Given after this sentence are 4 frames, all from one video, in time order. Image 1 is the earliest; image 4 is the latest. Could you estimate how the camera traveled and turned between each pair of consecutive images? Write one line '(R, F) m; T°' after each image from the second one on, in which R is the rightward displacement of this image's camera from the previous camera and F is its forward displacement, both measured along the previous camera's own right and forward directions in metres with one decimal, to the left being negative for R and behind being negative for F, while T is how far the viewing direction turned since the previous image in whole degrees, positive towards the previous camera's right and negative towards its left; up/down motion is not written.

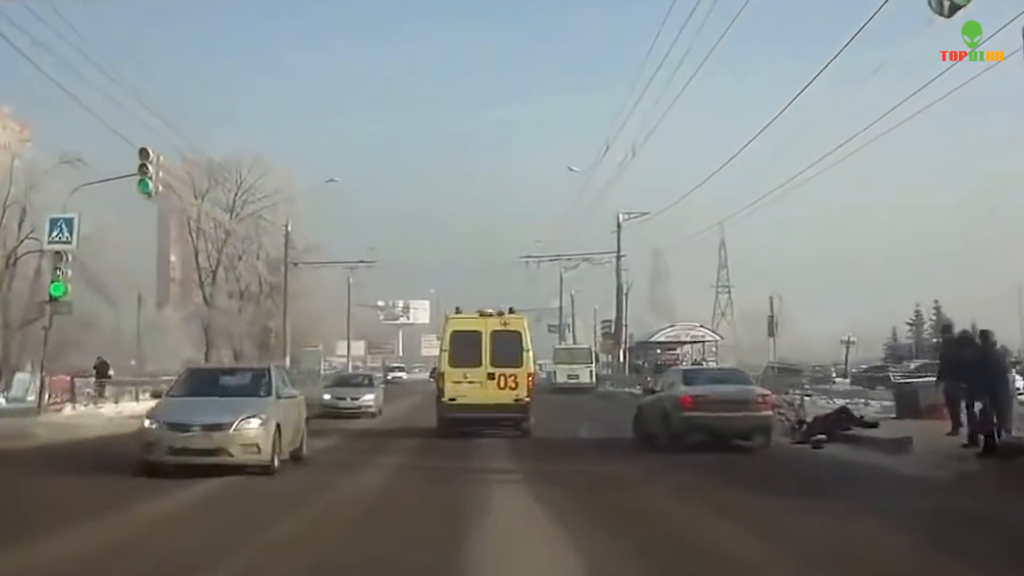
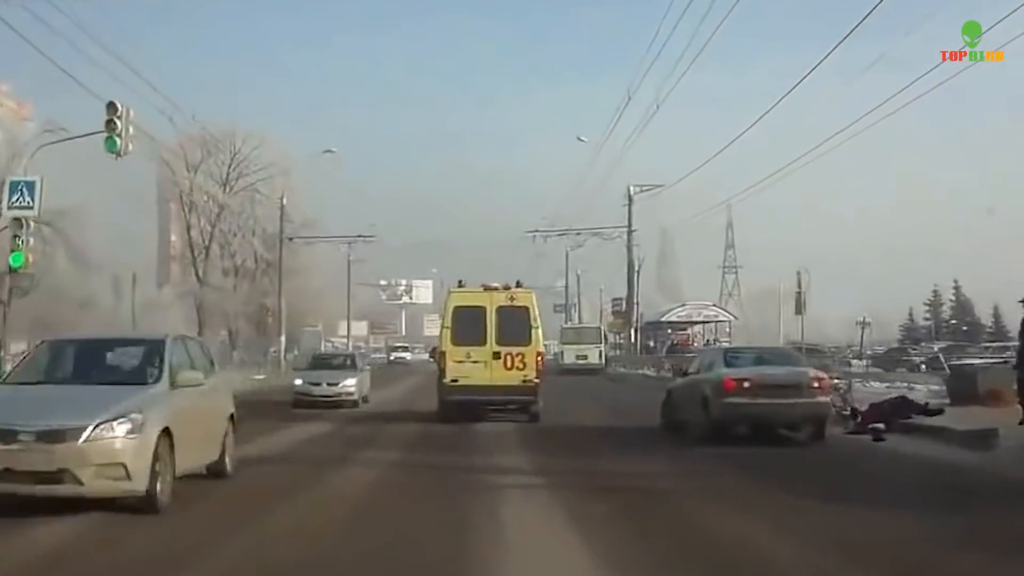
(-0.1, +2.5) m; 0°
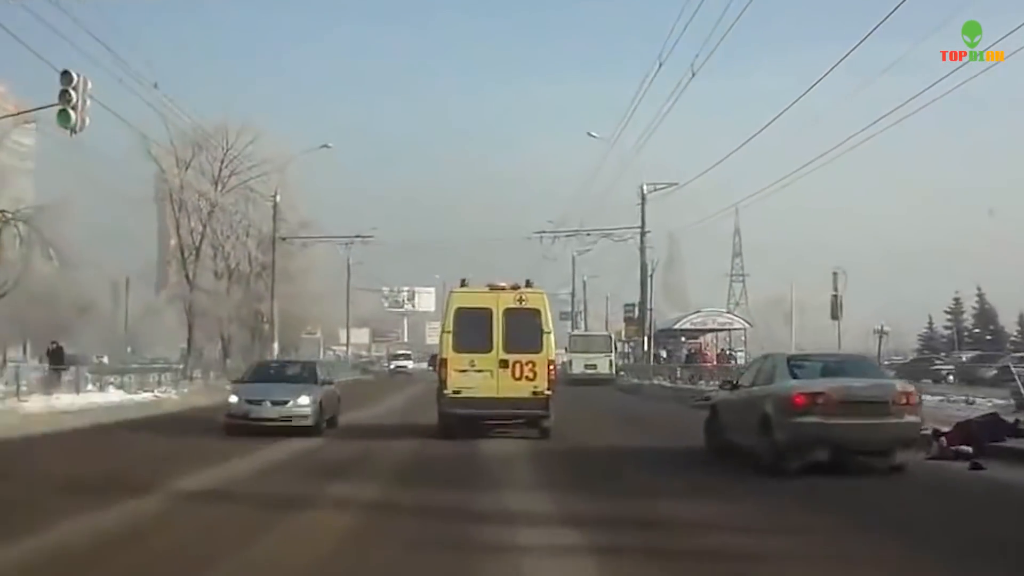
(-0.1, +2.8) m; 0°
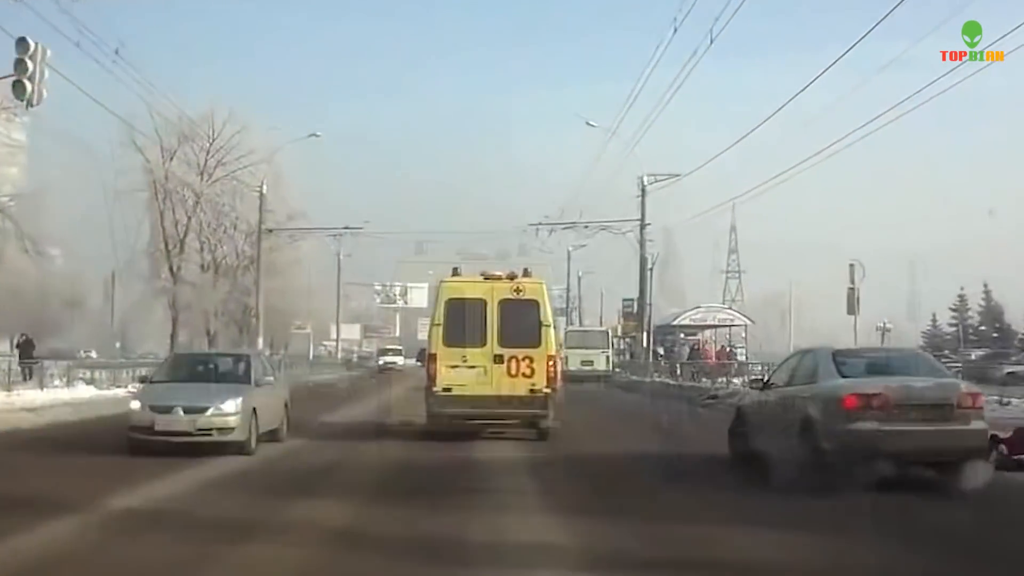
(0.0, +1.8) m; 0°
